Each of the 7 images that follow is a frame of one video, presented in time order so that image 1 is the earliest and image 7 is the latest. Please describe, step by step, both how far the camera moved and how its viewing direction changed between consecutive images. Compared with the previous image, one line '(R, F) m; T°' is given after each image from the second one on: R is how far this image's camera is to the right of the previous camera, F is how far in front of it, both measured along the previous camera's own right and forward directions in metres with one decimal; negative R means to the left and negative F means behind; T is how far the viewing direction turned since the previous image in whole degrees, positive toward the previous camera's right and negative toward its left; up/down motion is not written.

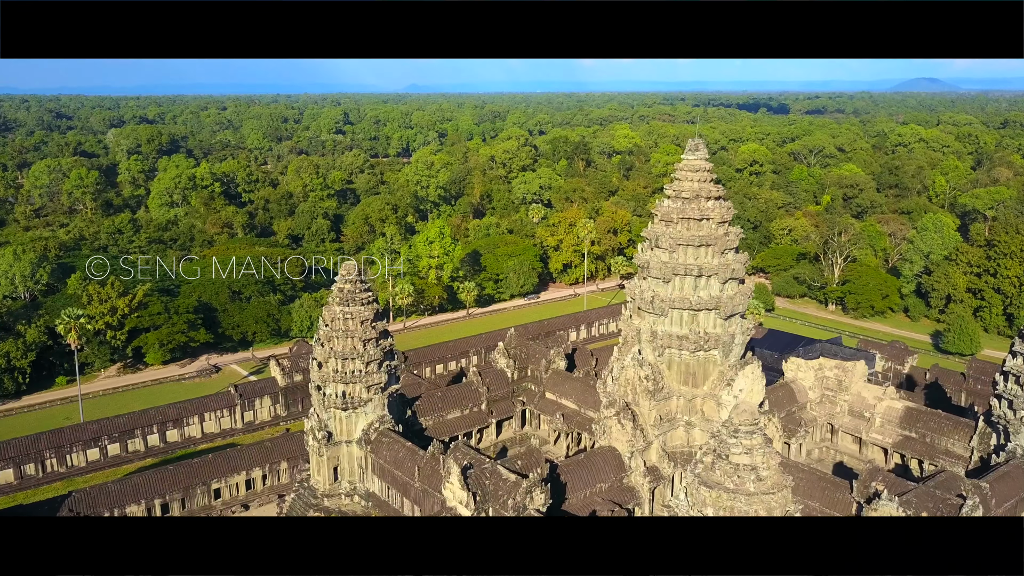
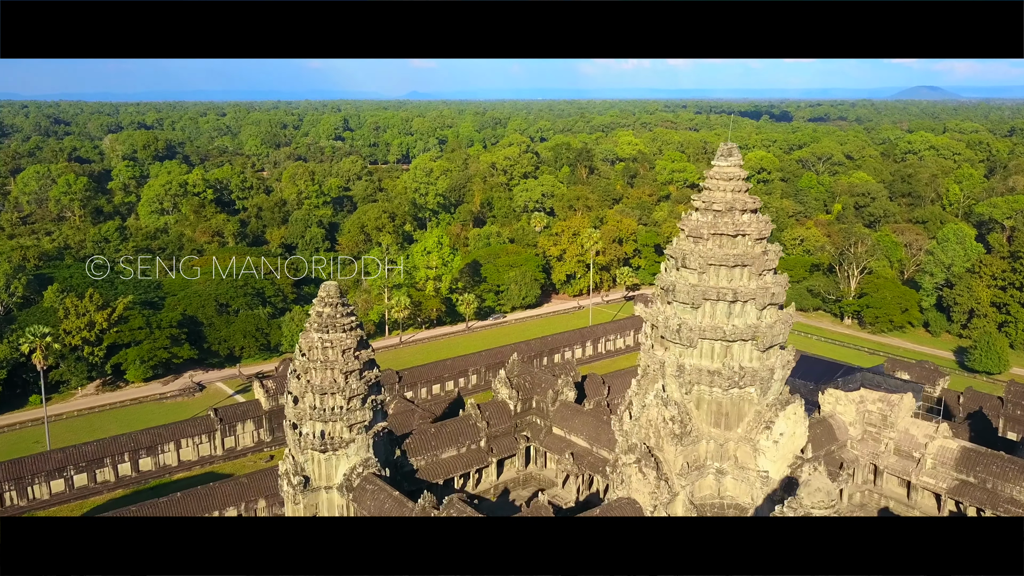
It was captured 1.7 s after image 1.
(-0.1, +2.1) m; 0°
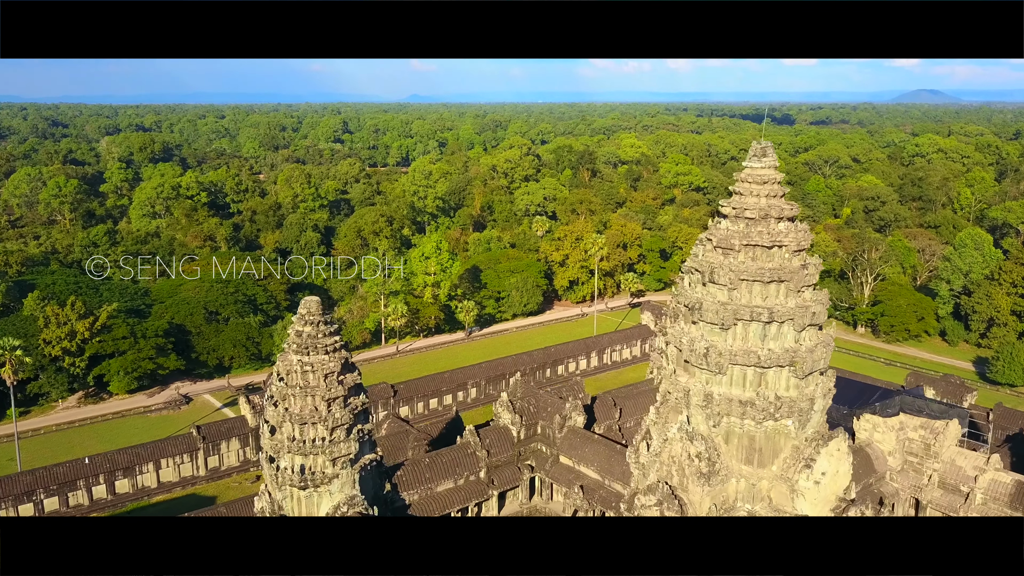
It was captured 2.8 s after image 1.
(-0.1, +1.6) m; 0°
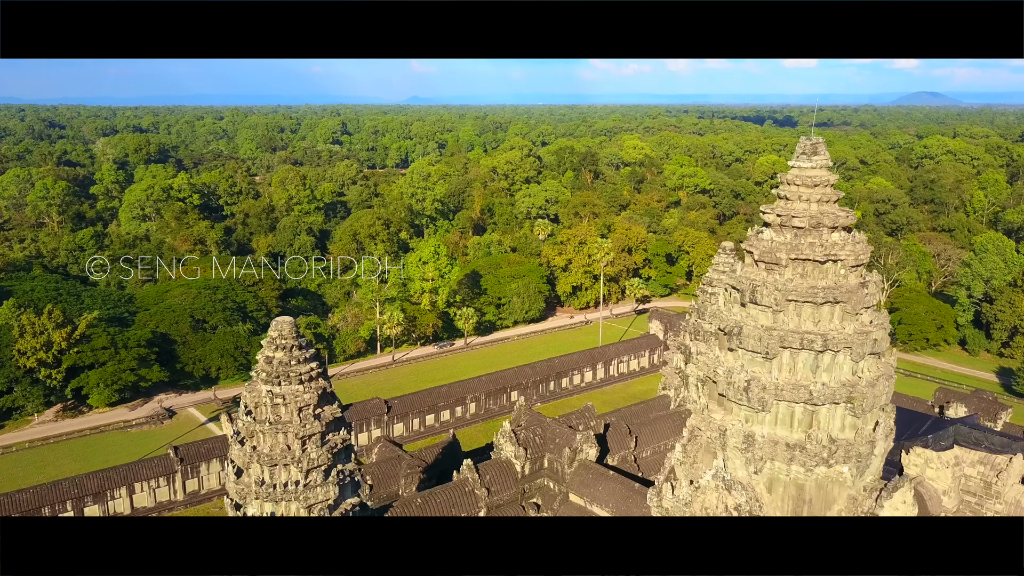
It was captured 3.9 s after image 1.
(-0.1, +1.8) m; 0°
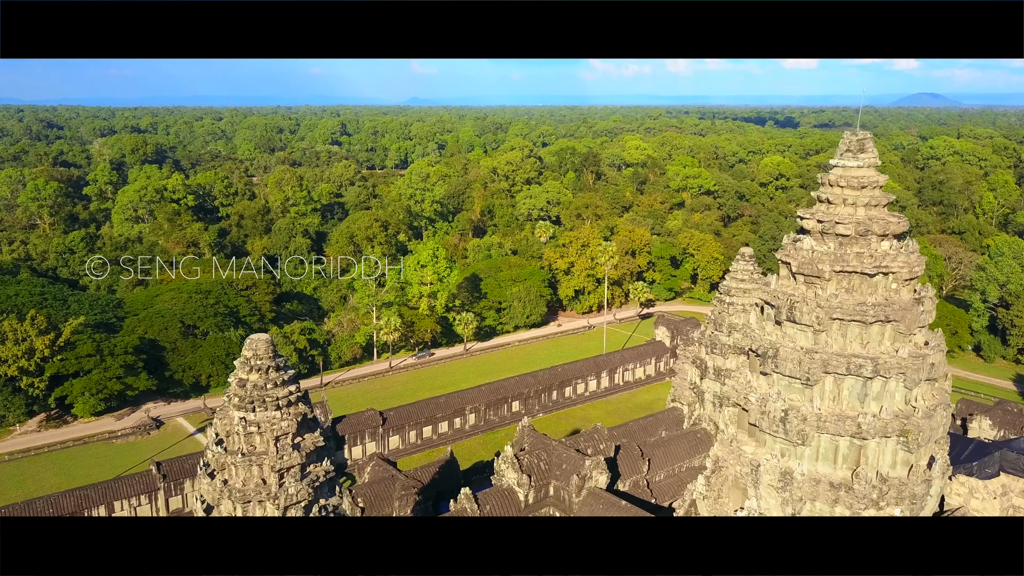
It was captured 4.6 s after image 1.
(0.0, +1.2) m; 0°
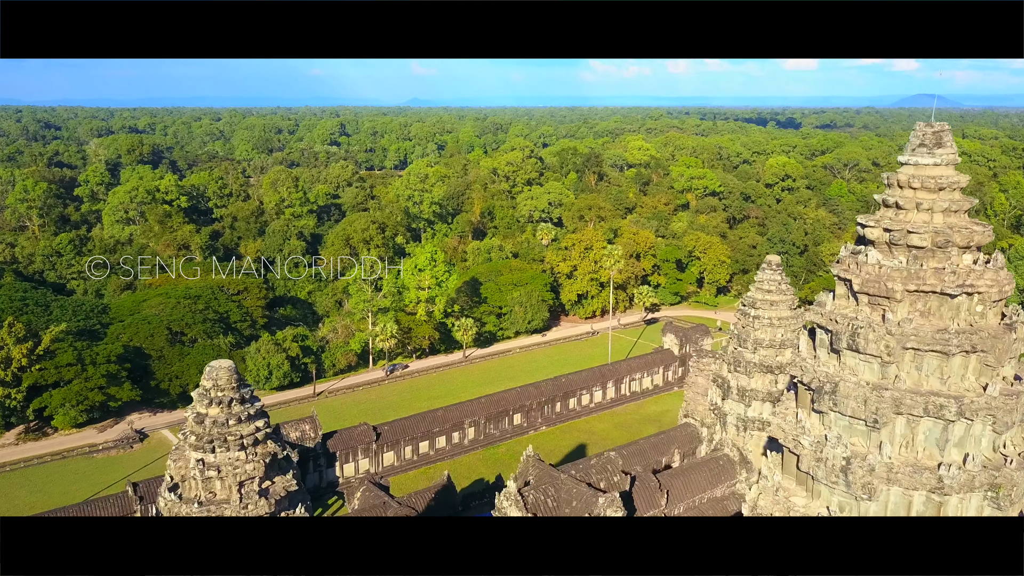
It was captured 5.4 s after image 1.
(-0.1, +1.5) m; 0°
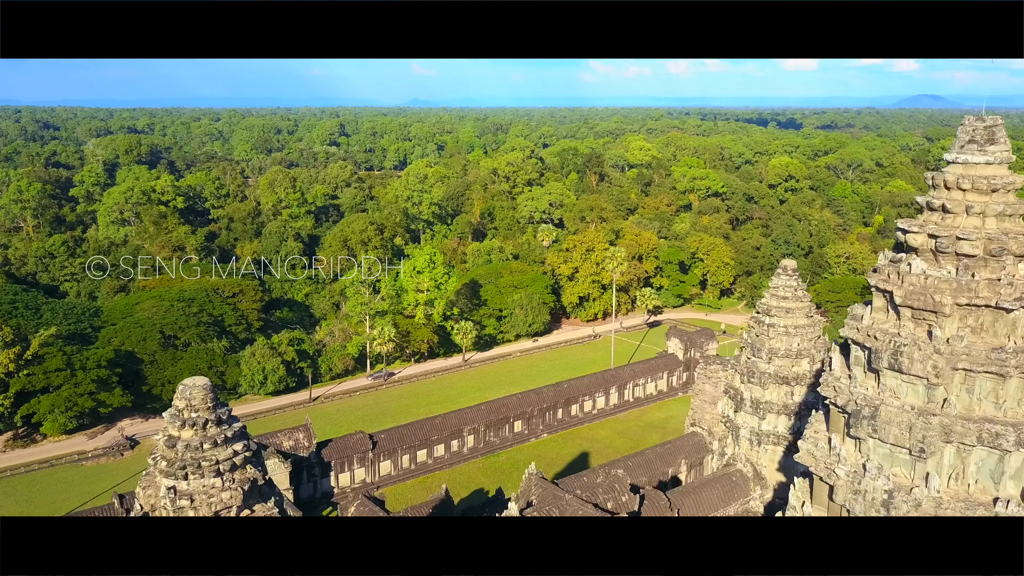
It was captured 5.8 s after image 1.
(0.0, +0.8) m; 0°
